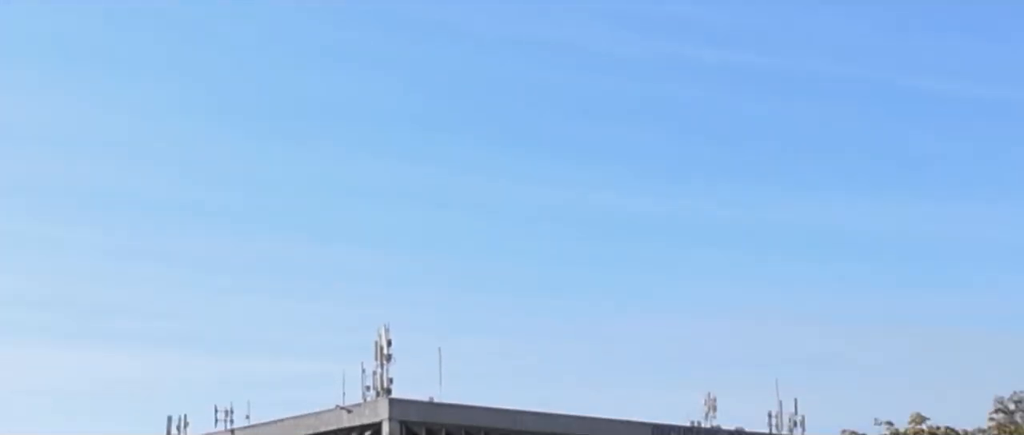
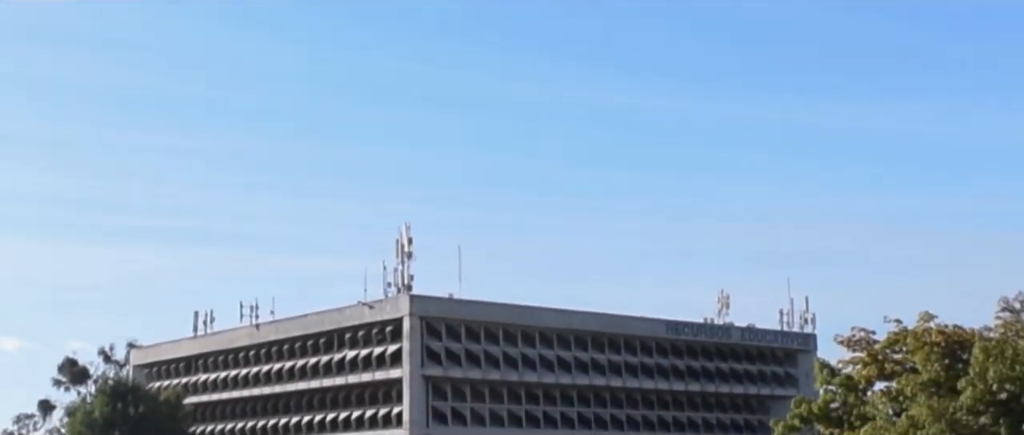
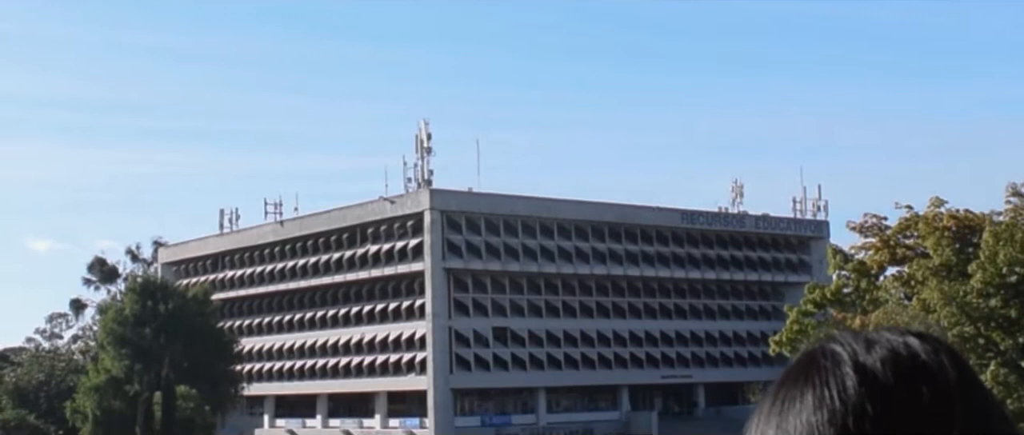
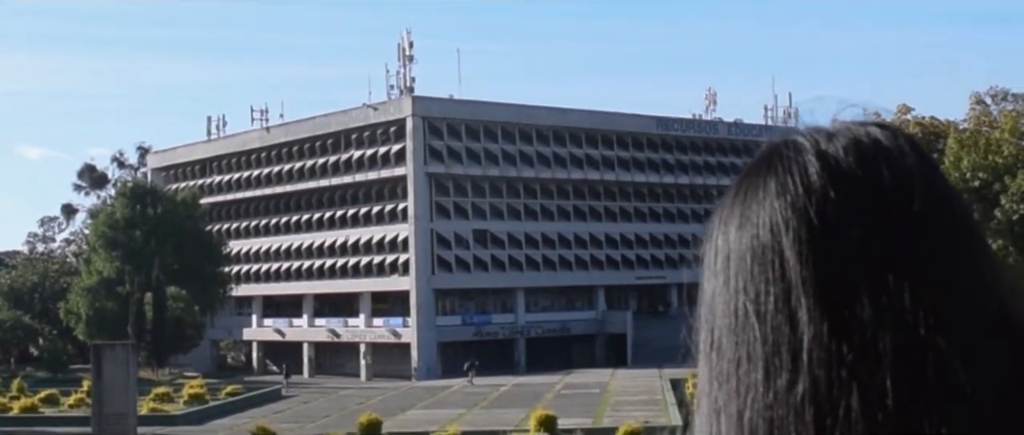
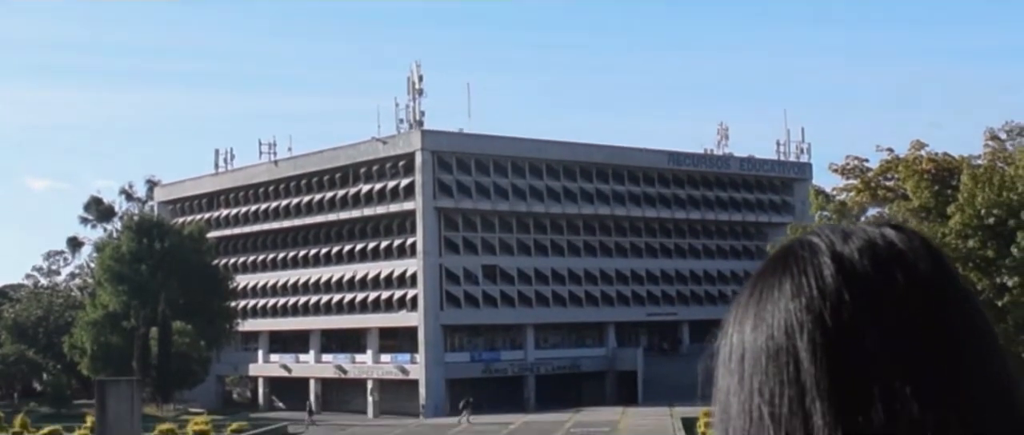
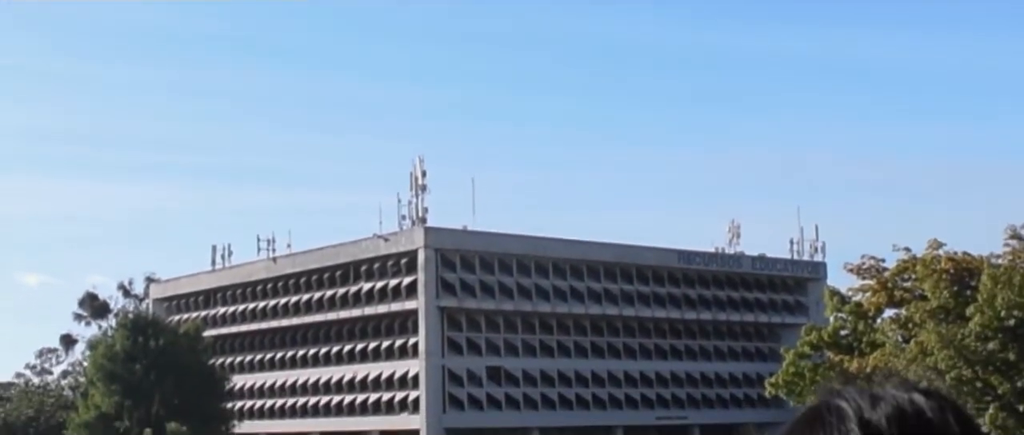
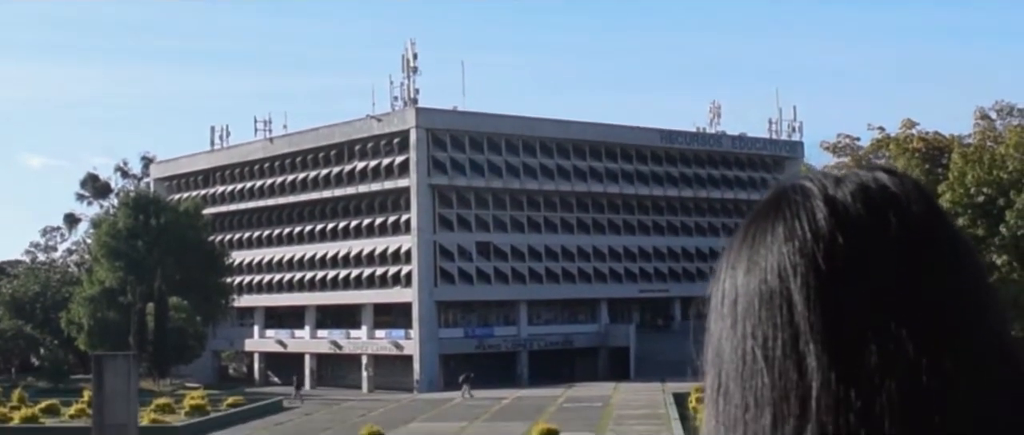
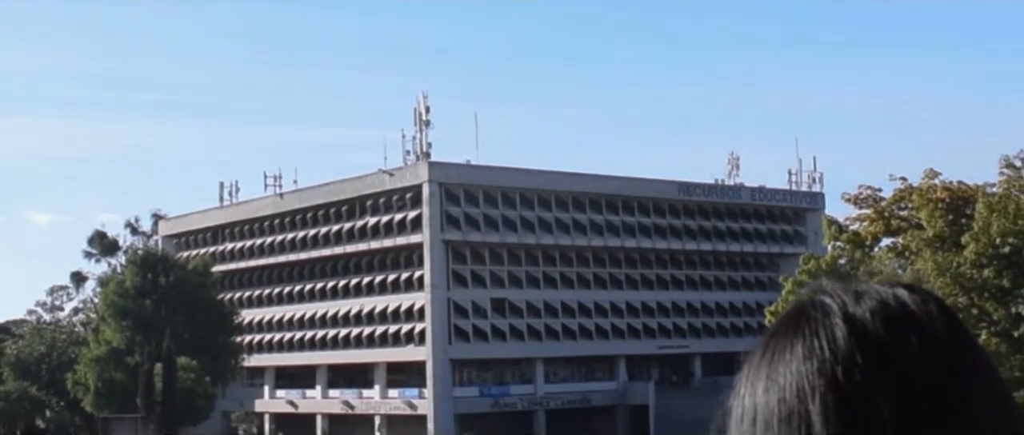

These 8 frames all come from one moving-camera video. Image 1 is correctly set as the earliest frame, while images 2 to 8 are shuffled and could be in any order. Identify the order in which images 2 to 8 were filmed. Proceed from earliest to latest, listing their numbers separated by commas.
2, 6, 3, 8, 5, 7, 4
